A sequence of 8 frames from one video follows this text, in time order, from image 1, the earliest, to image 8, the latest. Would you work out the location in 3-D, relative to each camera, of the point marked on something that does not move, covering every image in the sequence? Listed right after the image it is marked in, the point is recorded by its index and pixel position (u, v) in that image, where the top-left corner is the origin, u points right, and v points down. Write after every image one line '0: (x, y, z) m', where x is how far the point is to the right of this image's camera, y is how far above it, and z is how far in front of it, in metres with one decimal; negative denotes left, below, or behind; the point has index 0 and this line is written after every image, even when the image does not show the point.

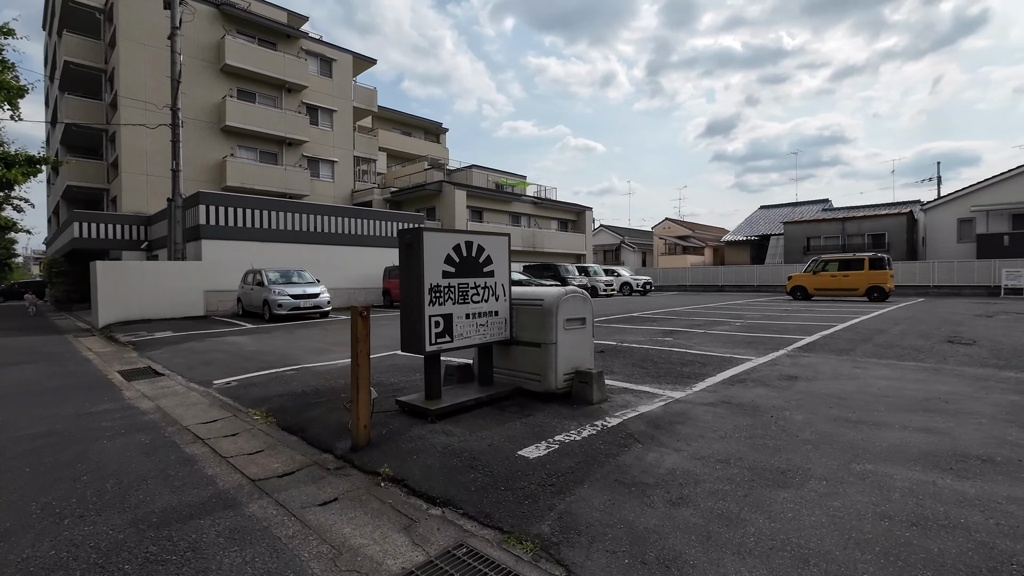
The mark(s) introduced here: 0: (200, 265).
0: (-10.4, +0.8, +16.1) m
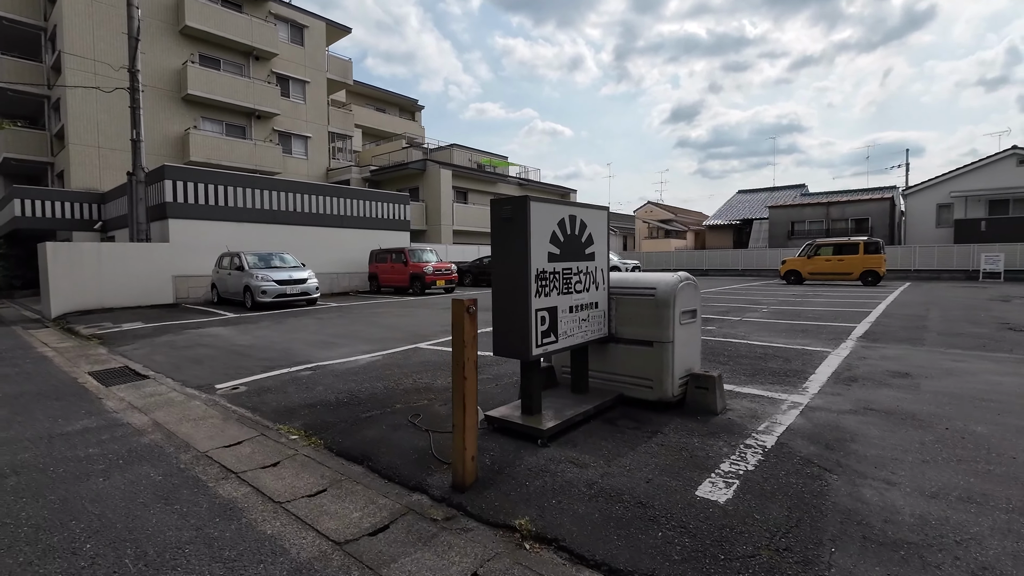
0: (-10.3, +1.2, +14.5) m
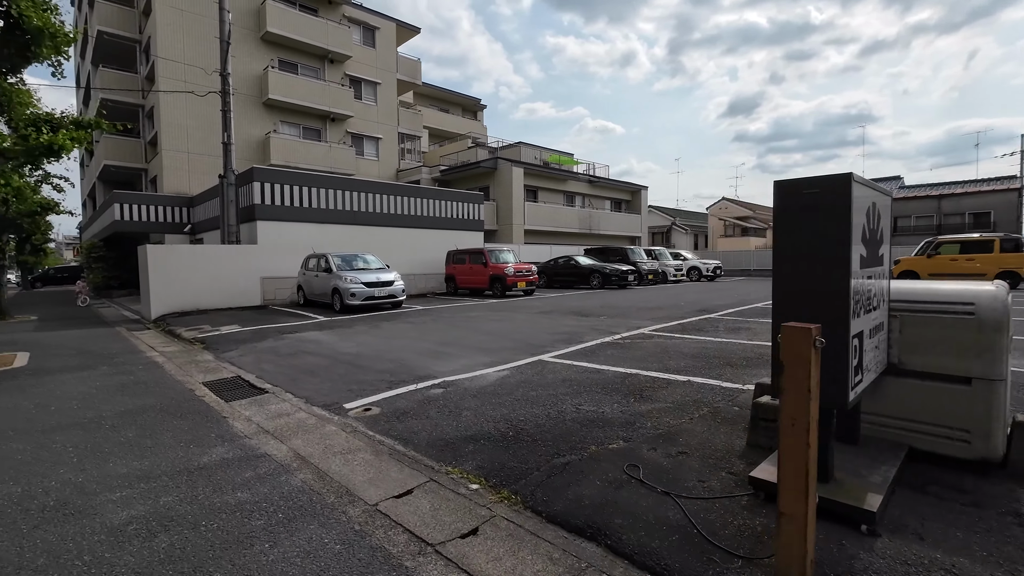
0: (-7.7, +1.2, +14.5) m
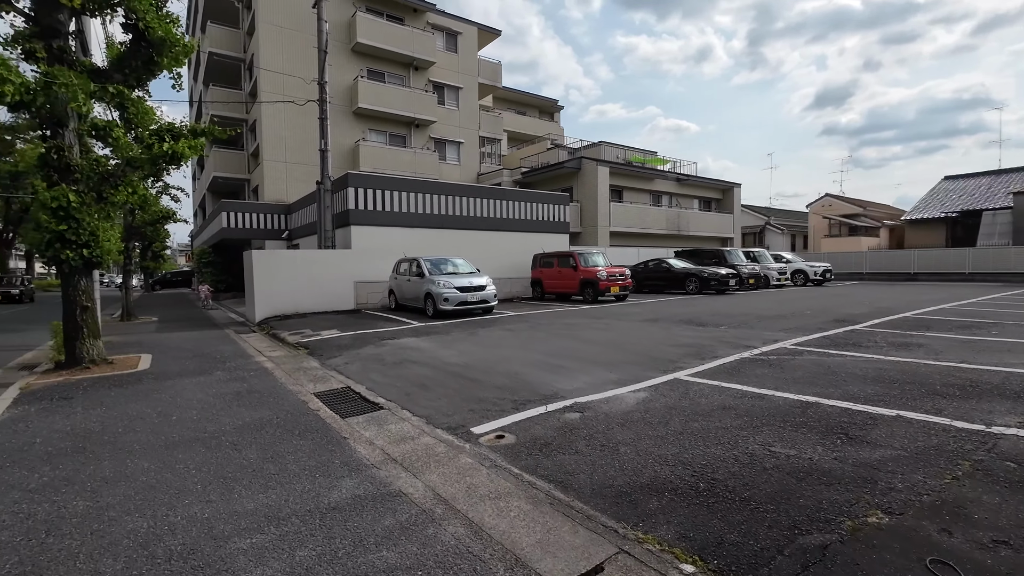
0: (-4.9, +1.1, +14.6) m
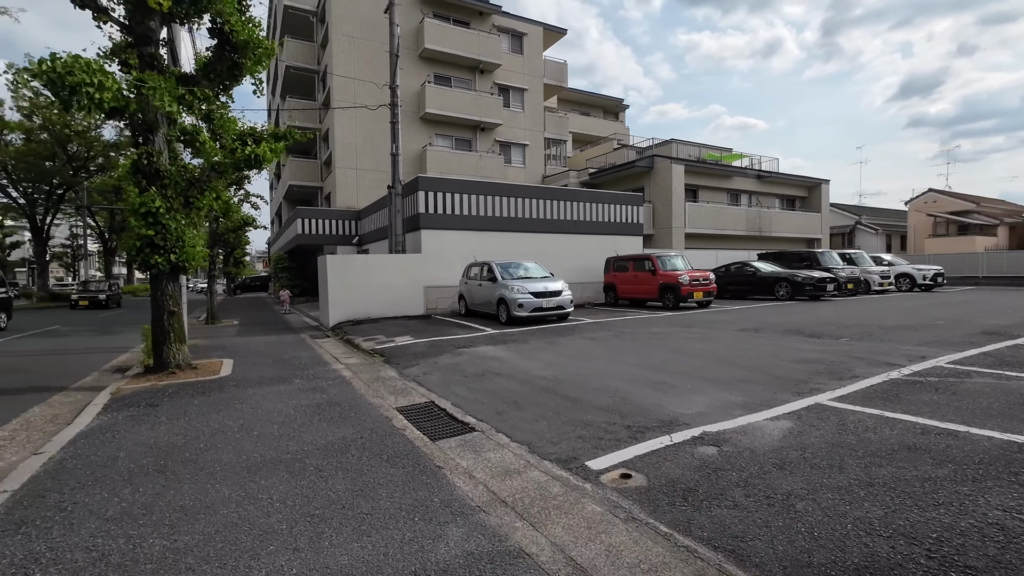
0: (-2.8, +0.9, +14.4) m
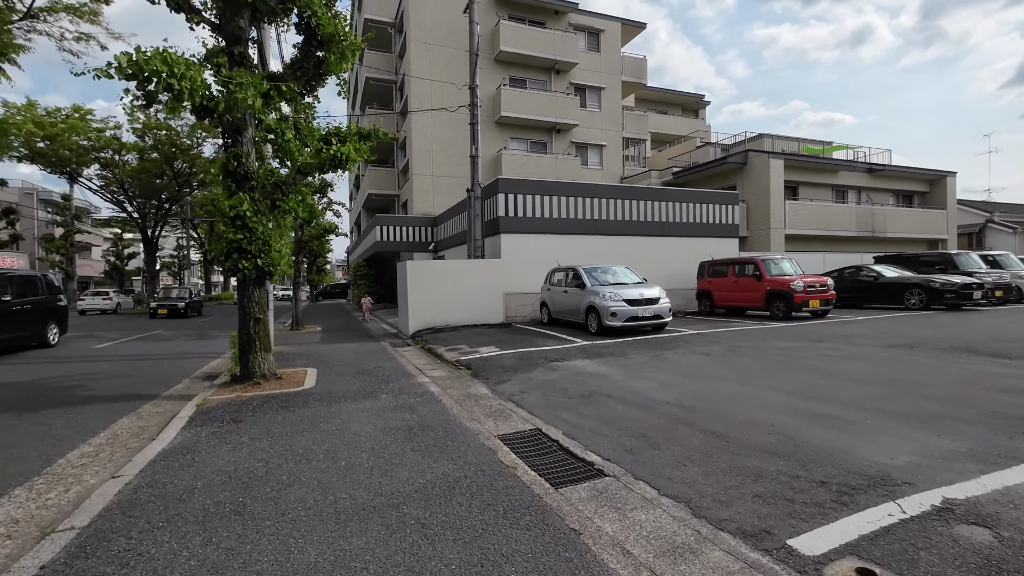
0: (-0.4, +0.7, +13.8) m
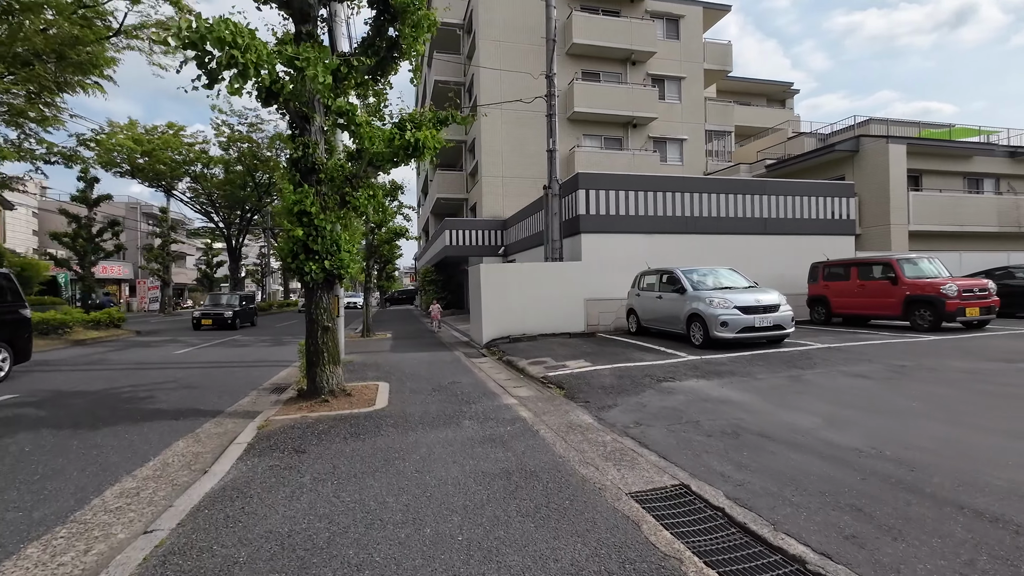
0: (+1.8, +0.6, +12.5) m
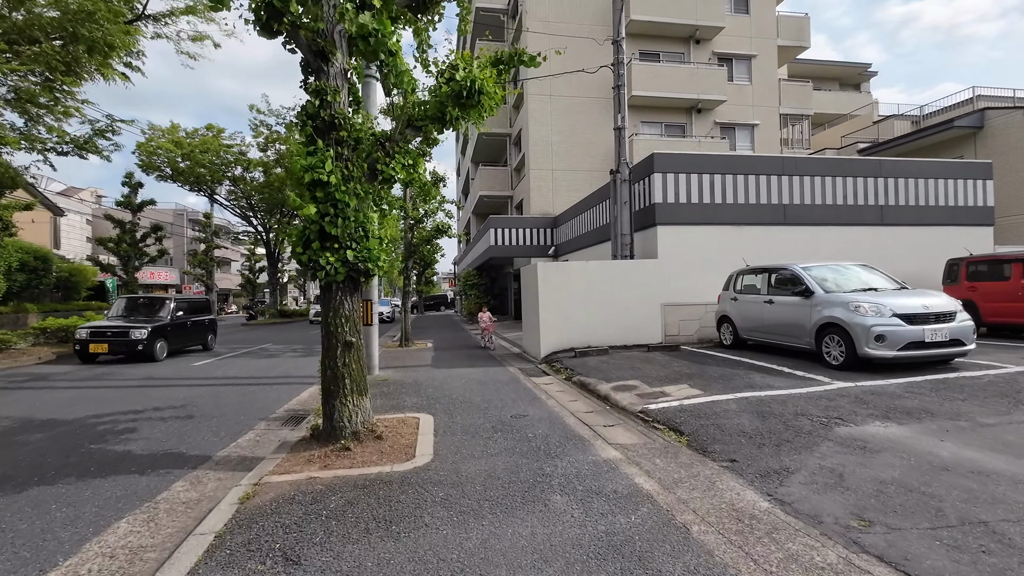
0: (+3.1, +0.5, +10.4) m
